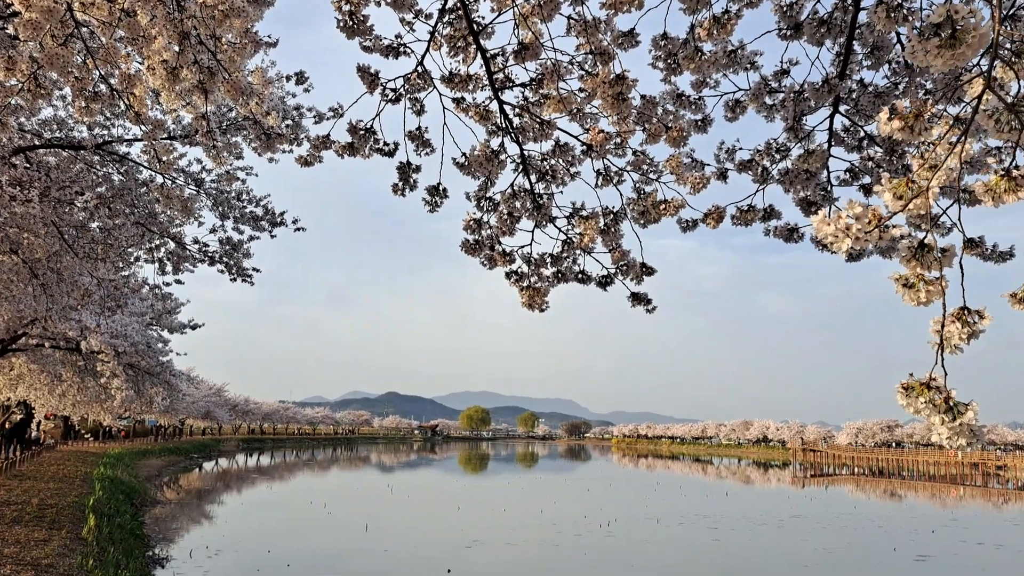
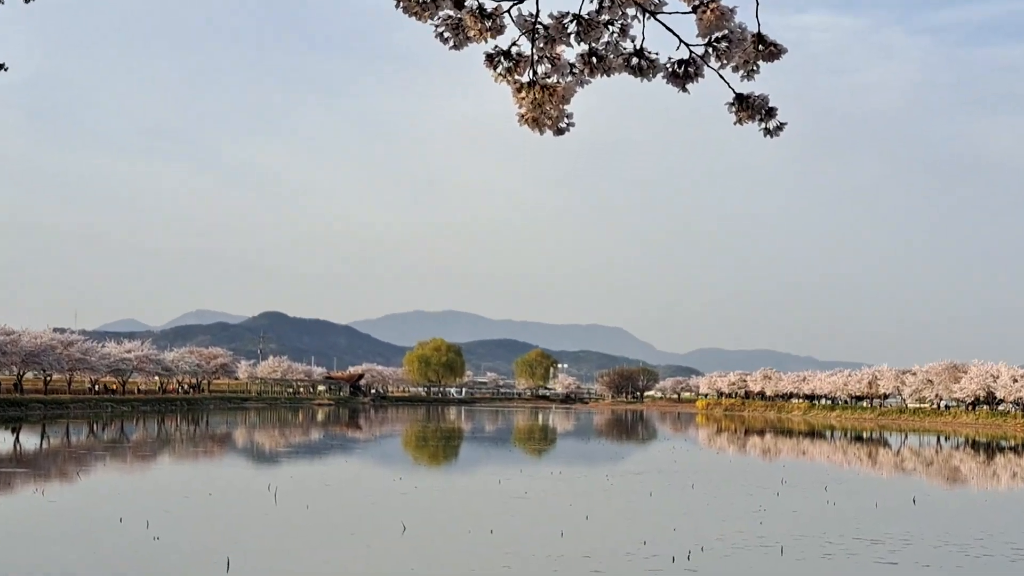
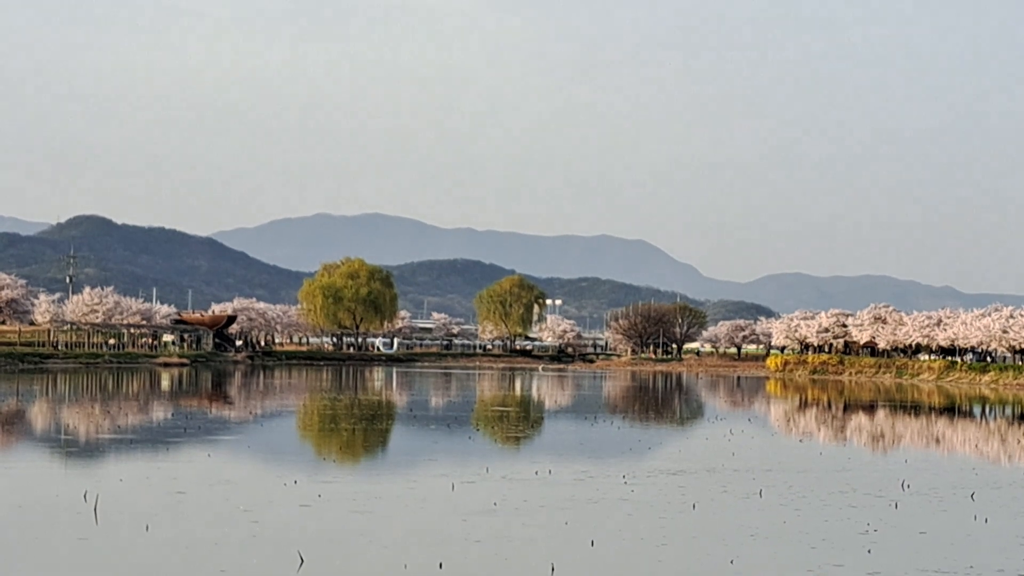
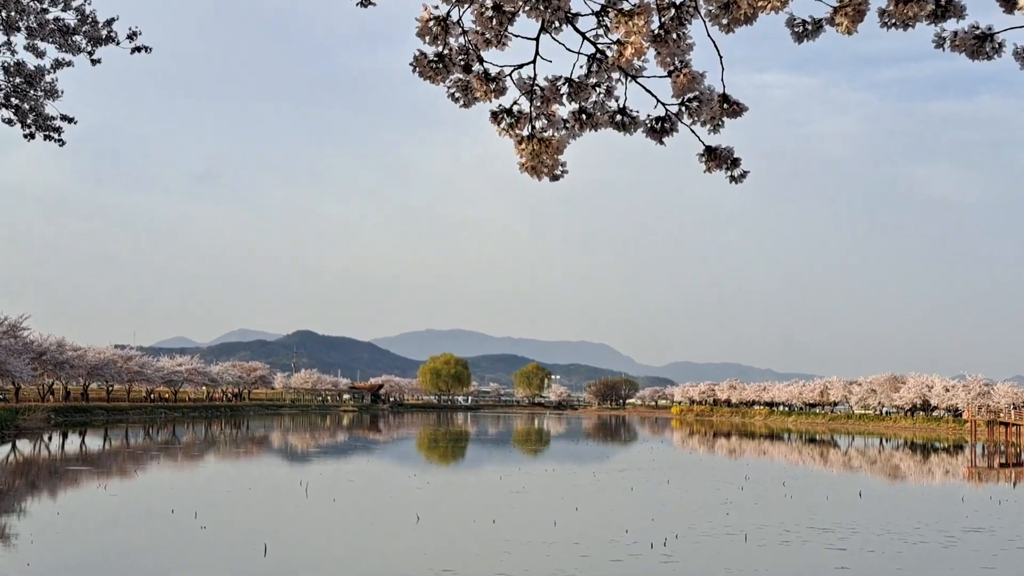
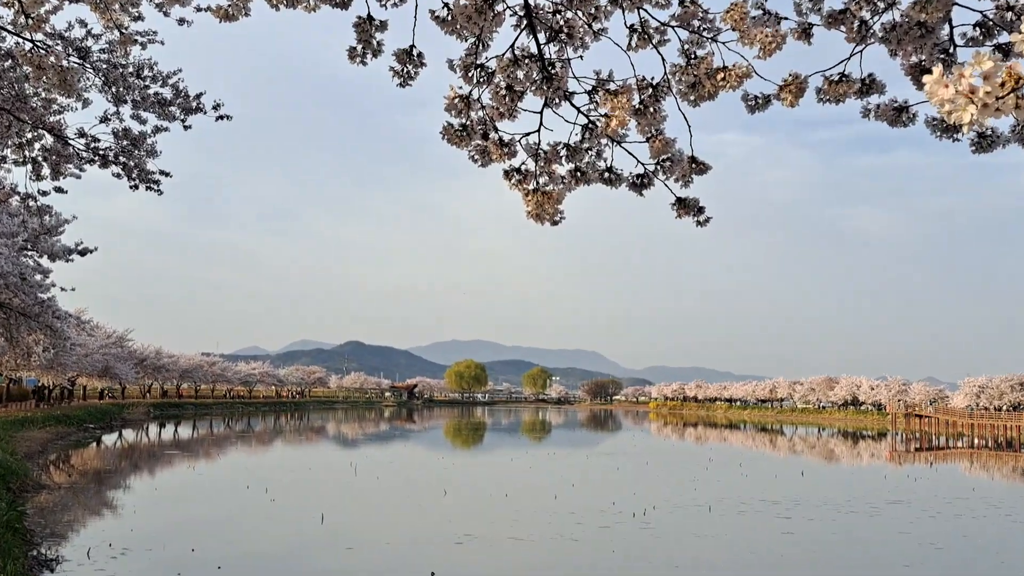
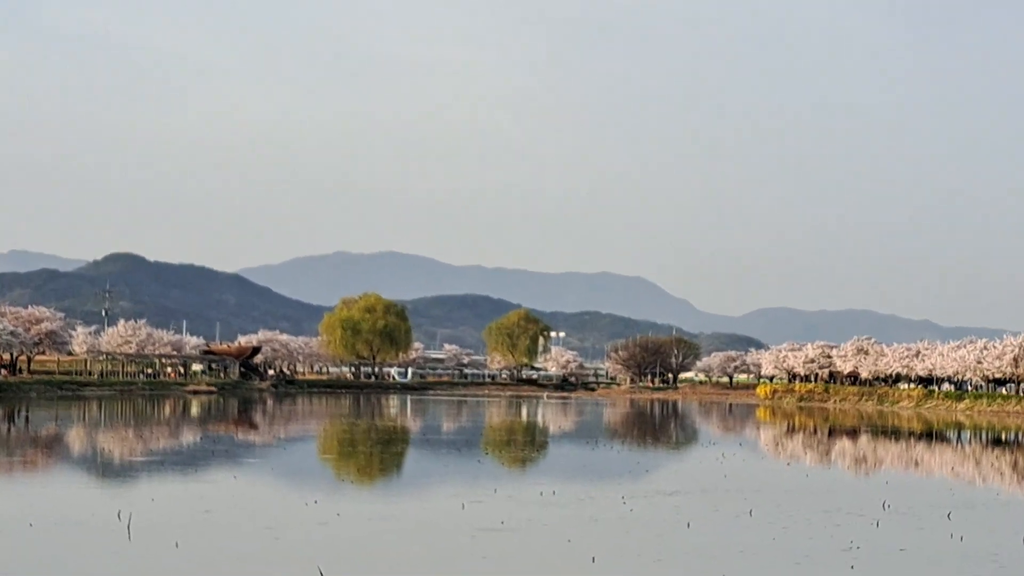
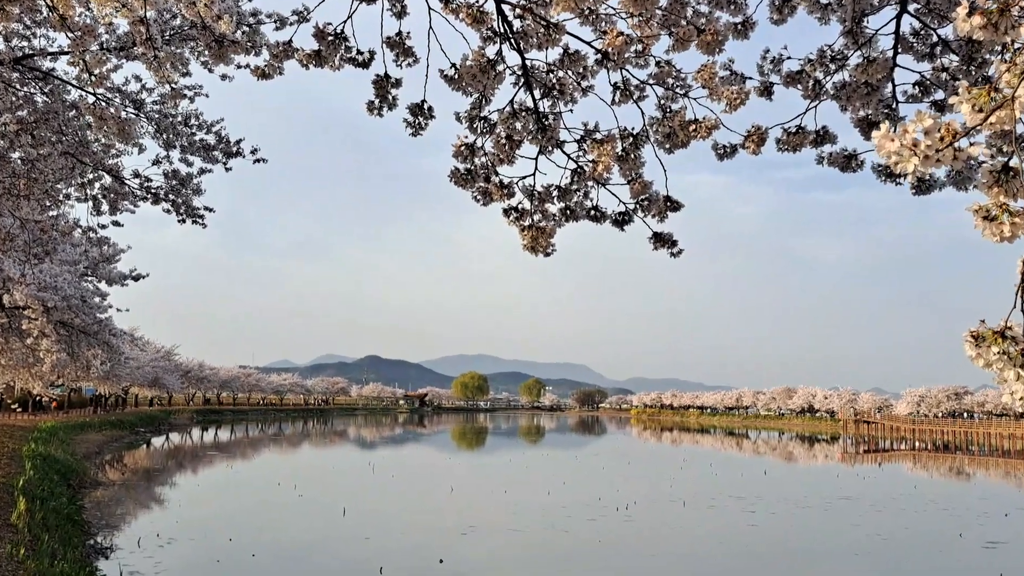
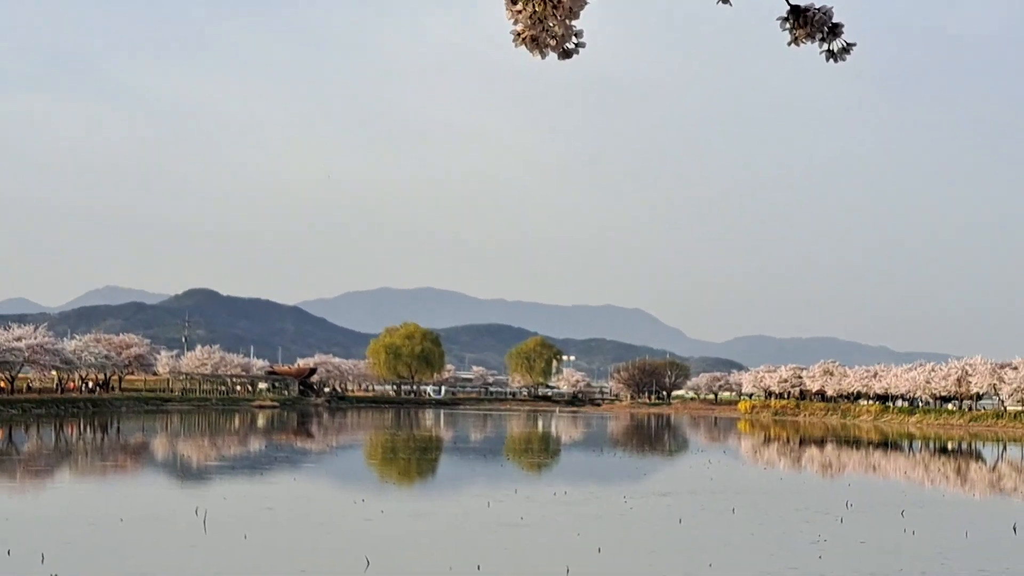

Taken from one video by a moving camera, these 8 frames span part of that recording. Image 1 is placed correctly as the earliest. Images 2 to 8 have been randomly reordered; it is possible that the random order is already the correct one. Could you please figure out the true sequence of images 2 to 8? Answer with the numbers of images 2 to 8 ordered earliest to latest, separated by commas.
7, 5, 4, 2, 8, 6, 3
